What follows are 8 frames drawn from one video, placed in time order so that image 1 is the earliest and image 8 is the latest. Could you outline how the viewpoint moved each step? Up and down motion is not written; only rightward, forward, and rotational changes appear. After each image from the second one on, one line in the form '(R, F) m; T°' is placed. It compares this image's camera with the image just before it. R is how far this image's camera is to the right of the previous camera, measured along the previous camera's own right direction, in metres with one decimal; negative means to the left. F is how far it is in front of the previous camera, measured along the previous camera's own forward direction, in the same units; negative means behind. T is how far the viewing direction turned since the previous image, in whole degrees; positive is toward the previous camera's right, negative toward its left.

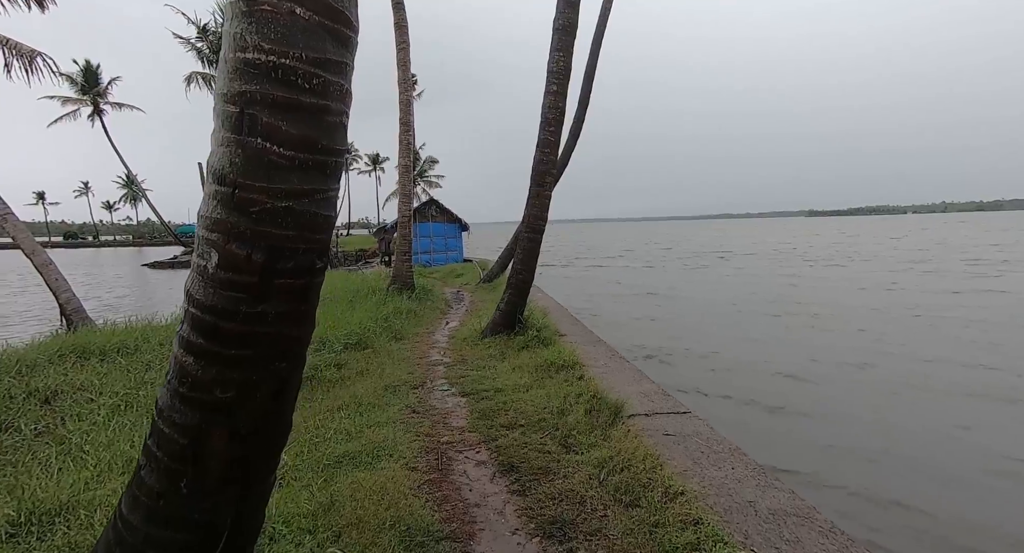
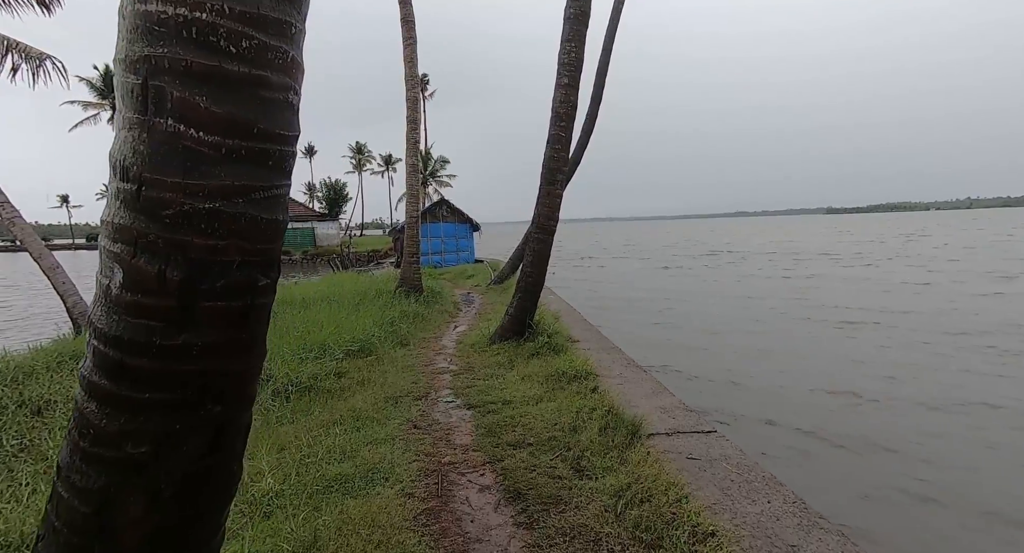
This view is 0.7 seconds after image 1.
(0.0, +0.4) m; -1°
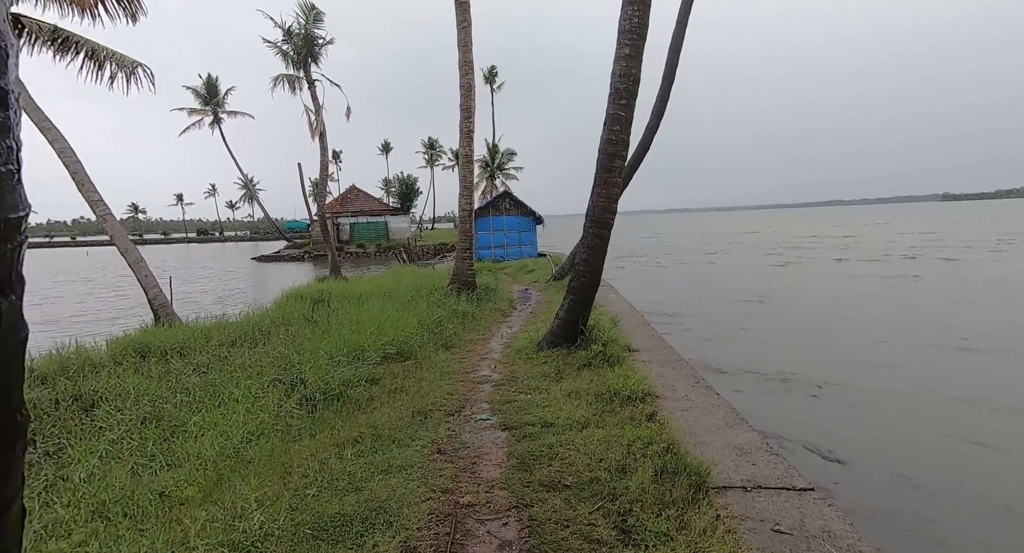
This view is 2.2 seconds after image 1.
(+0.2, +0.7) m; -8°
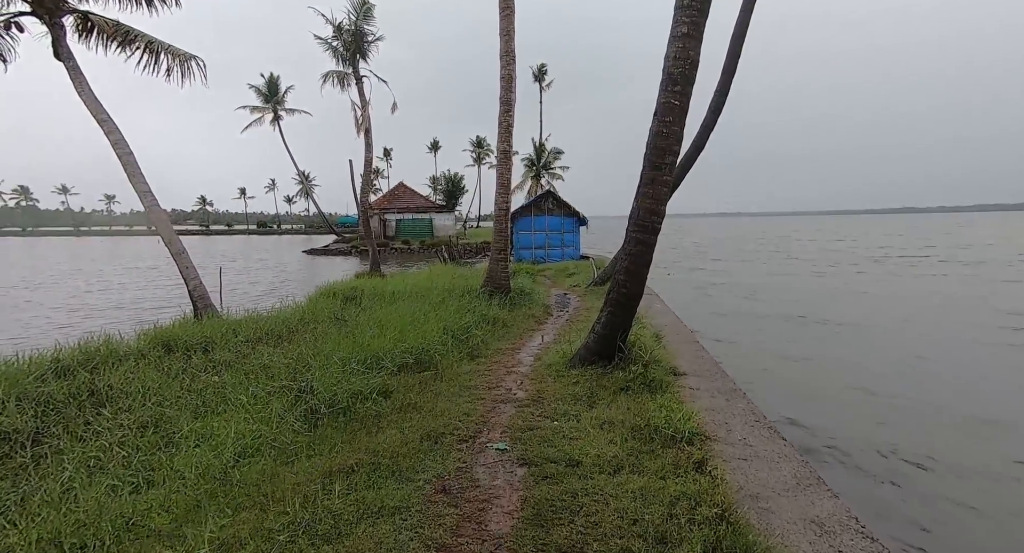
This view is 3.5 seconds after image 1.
(+0.1, +0.6) m; -5°
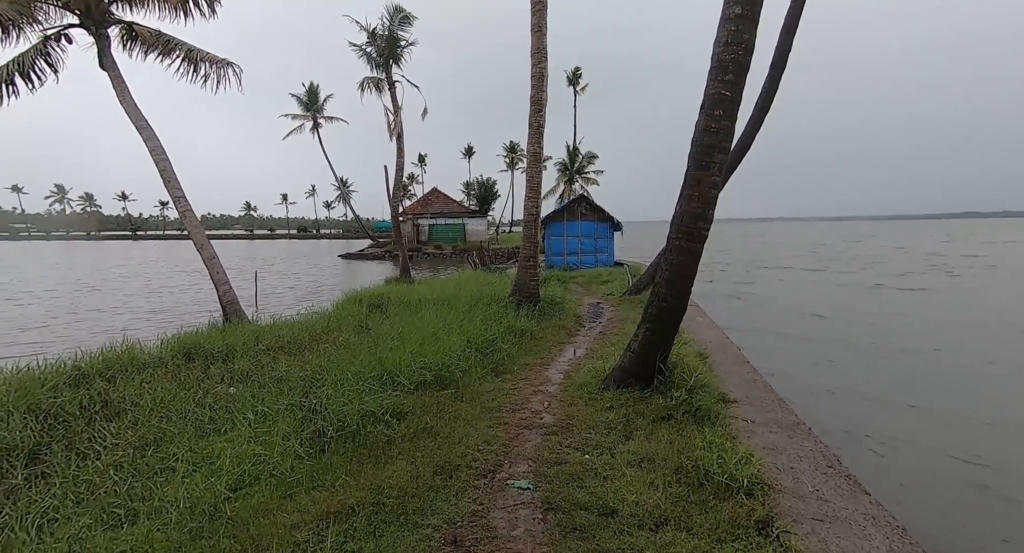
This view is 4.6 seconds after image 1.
(0.0, +0.5) m; -4°
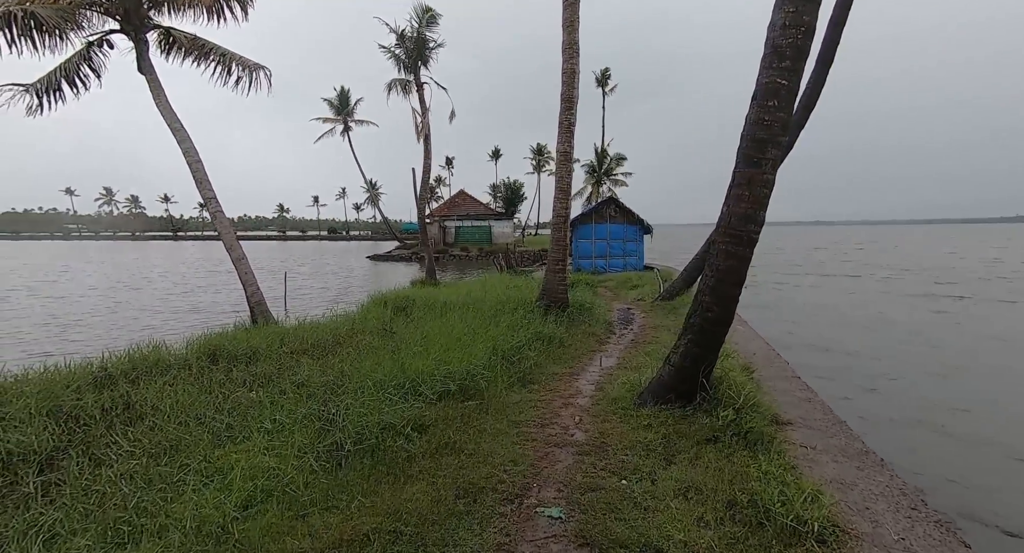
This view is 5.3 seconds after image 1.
(0.0, +0.3) m; -3°
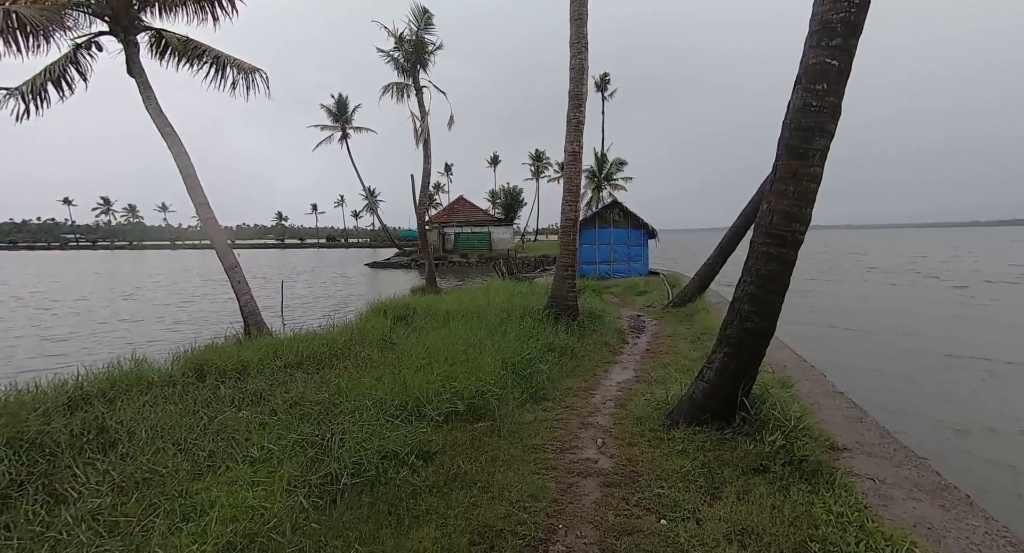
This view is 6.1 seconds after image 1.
(-0.1, +0.5) m; 0°
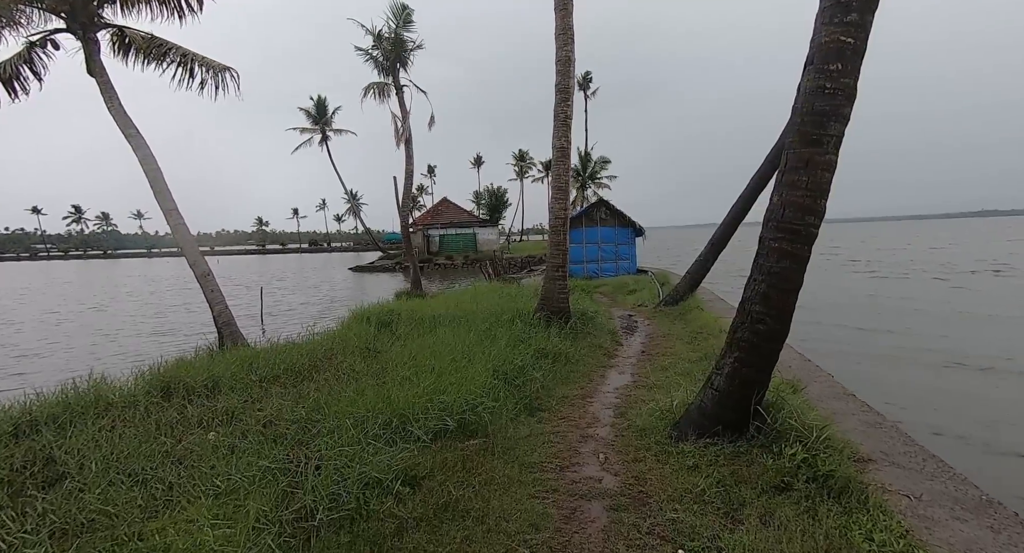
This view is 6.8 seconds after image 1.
(0.0, +0.4) m; +2°
